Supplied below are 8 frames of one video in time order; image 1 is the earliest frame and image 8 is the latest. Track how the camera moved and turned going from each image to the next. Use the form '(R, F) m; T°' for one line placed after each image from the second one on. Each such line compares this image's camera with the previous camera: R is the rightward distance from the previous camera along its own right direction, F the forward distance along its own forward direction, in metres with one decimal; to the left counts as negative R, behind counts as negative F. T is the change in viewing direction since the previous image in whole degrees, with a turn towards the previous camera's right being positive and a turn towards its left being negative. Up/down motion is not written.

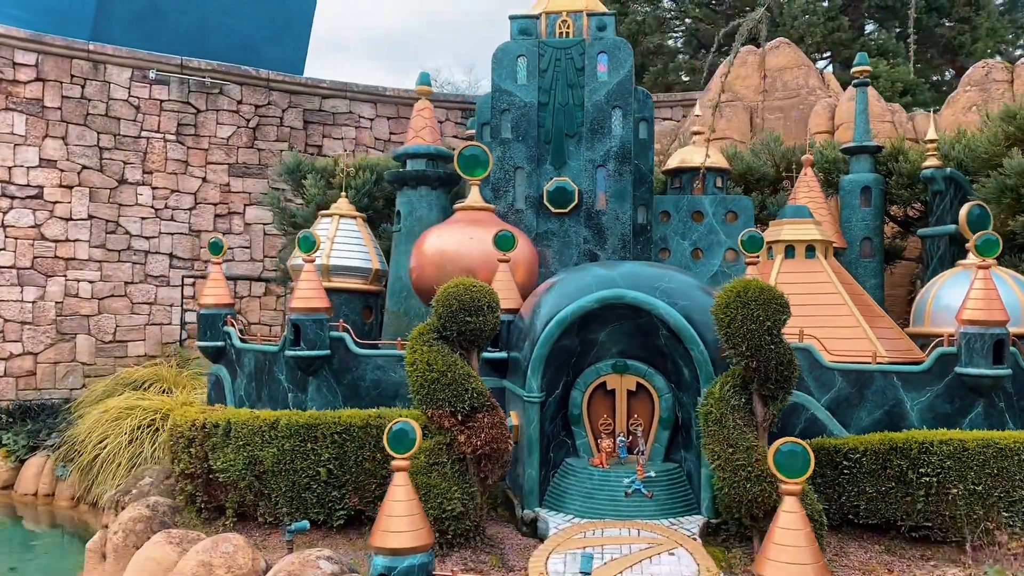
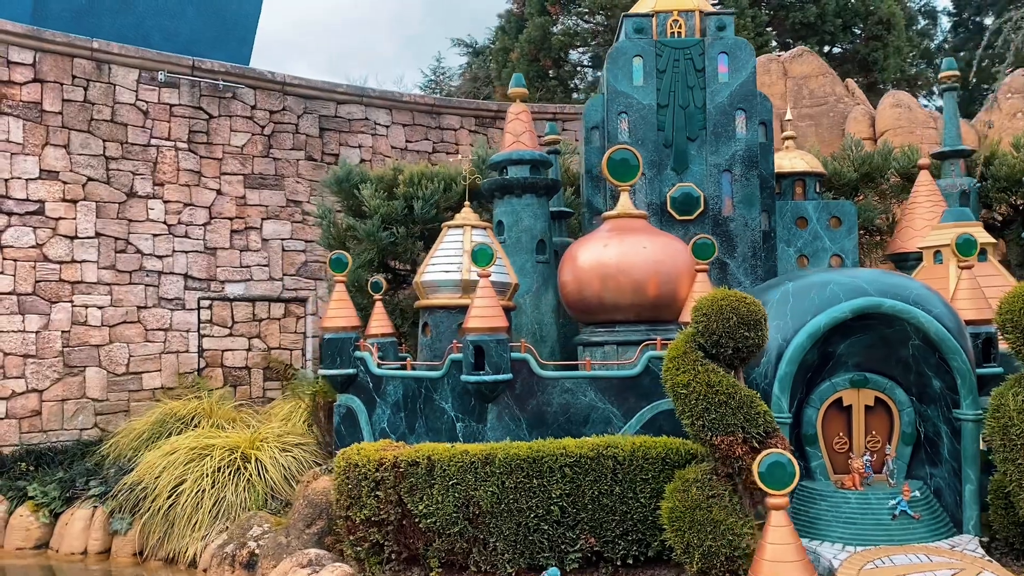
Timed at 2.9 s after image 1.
(-1.5, +0.5) m; +8°
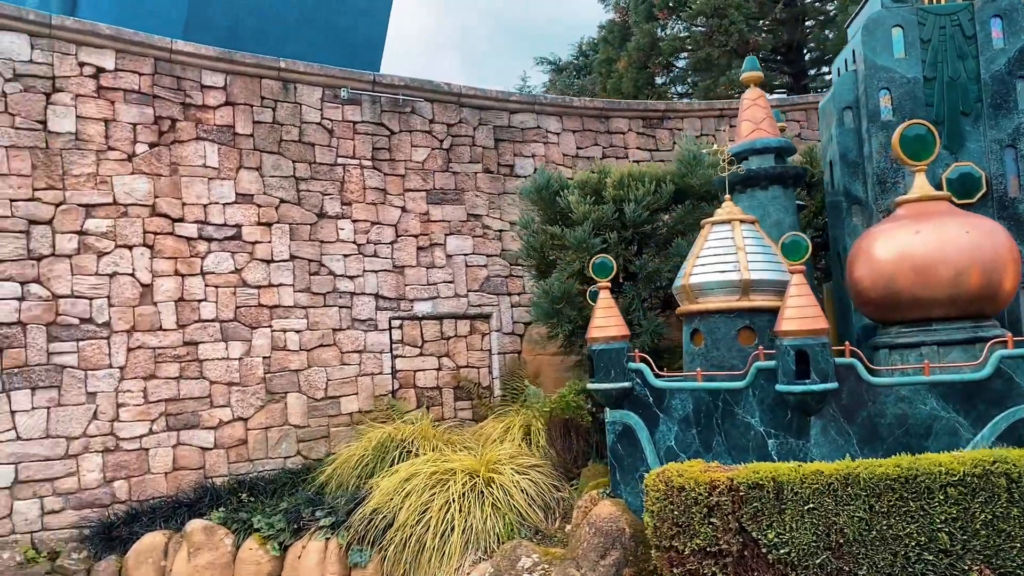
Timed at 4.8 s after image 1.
(-1.0, +0.4) m; -5°
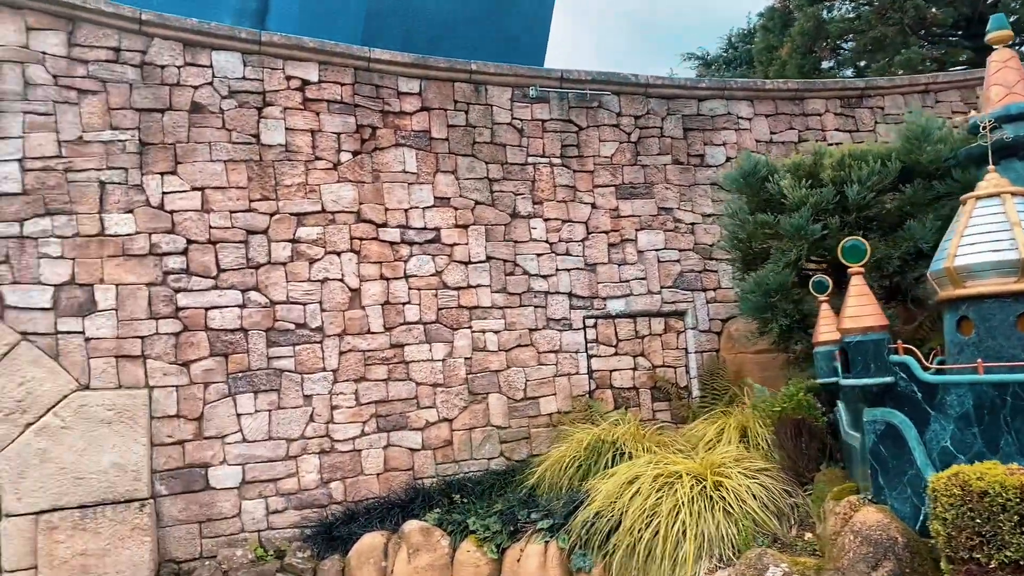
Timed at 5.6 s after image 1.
(-0.4, +0.2) m; -10°
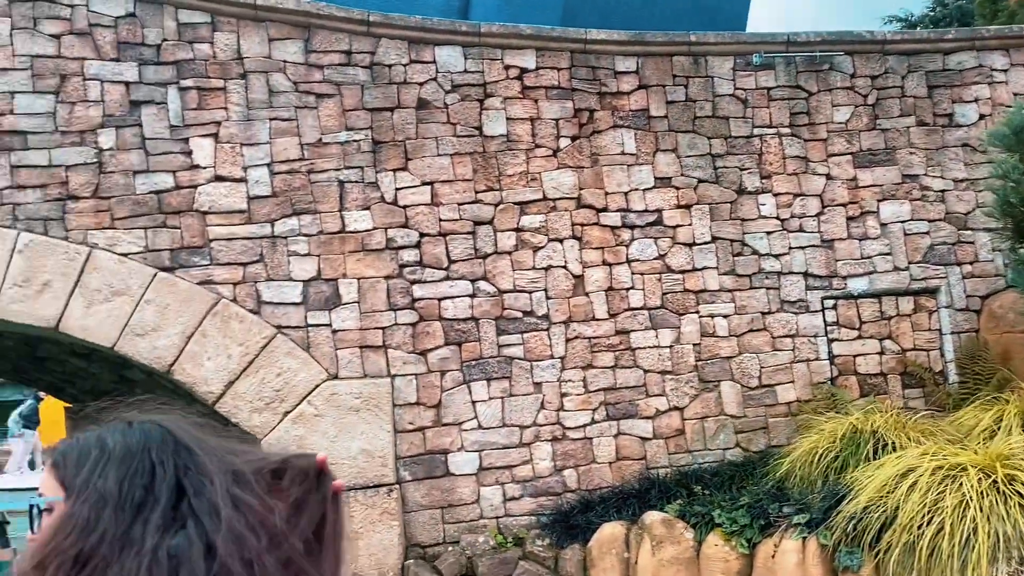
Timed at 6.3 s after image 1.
(-0.3, +0.1) m; -12°
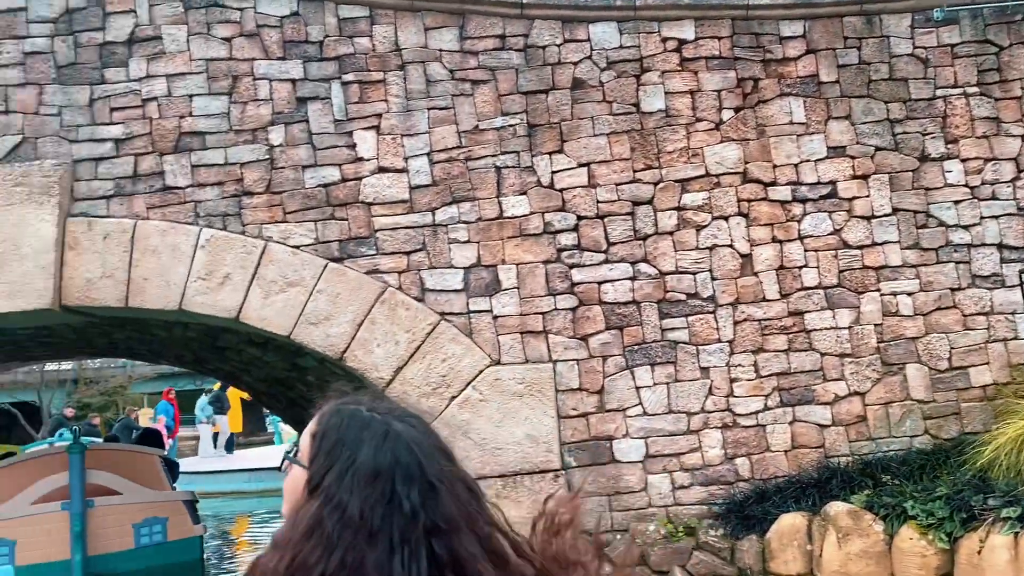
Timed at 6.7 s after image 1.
(-0.2, +0.1) m; -9°
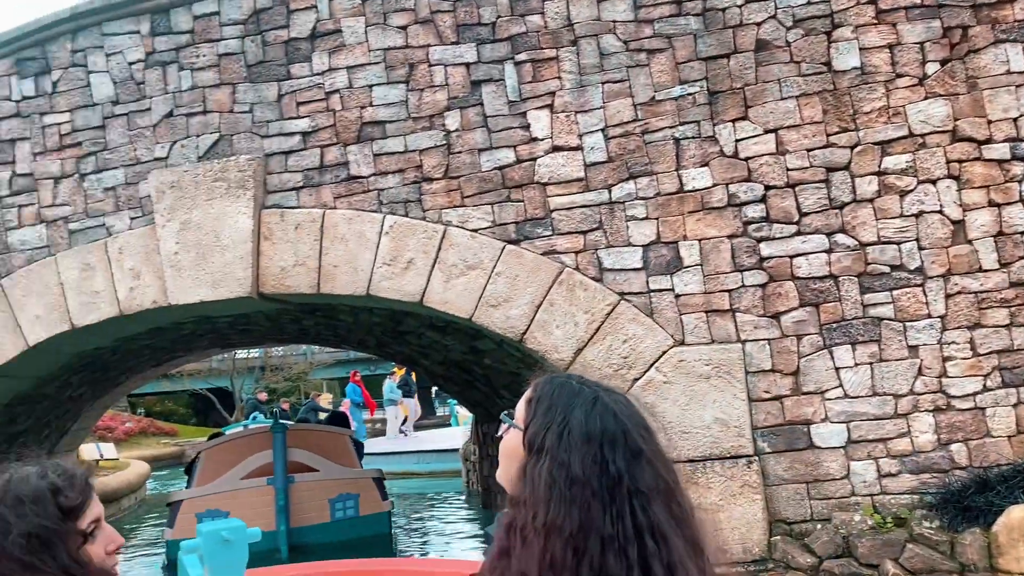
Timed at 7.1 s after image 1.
(-0.2, +0.1) m; -10°
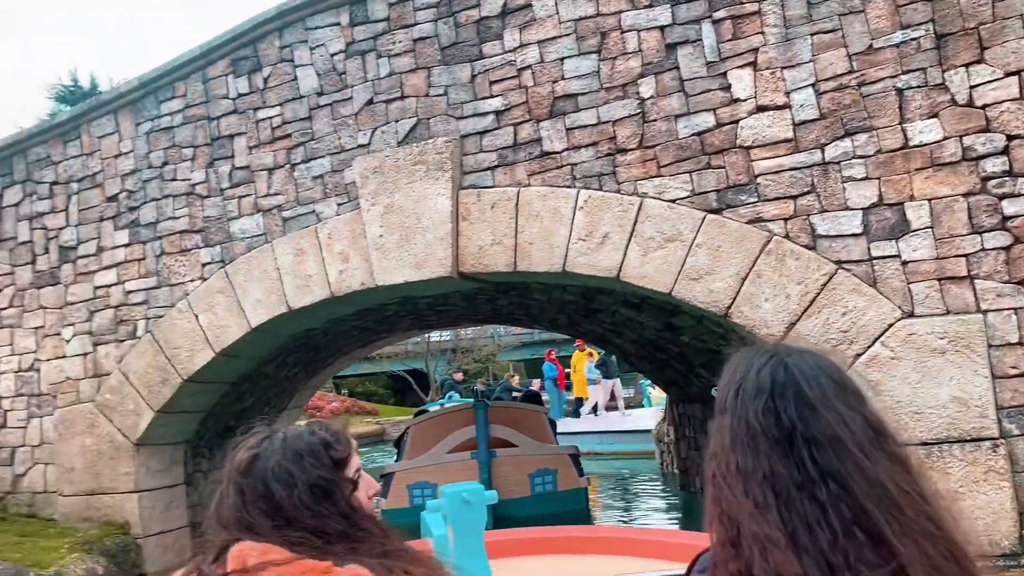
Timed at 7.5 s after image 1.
(-0.1, +0.1) m; -12°
